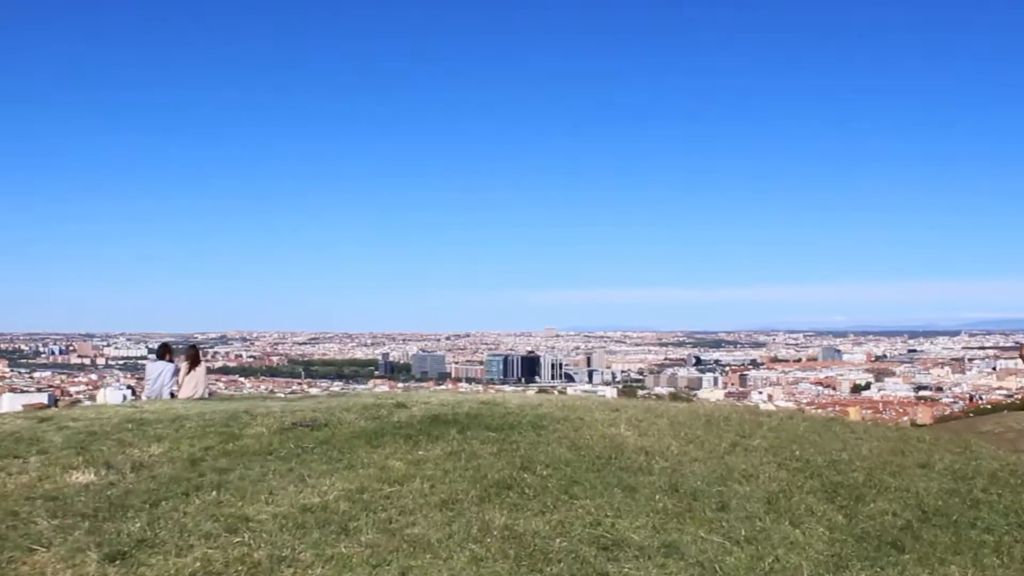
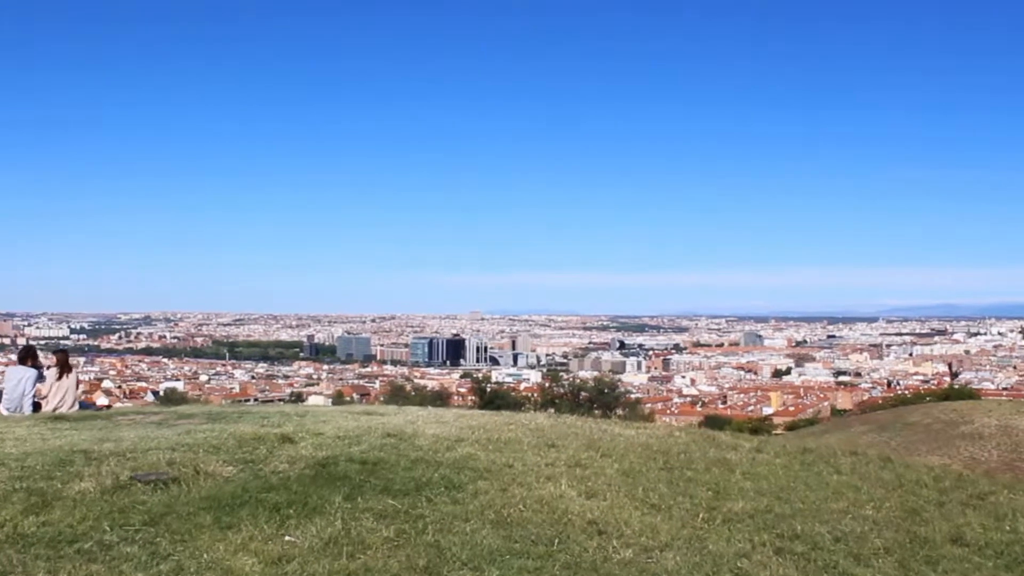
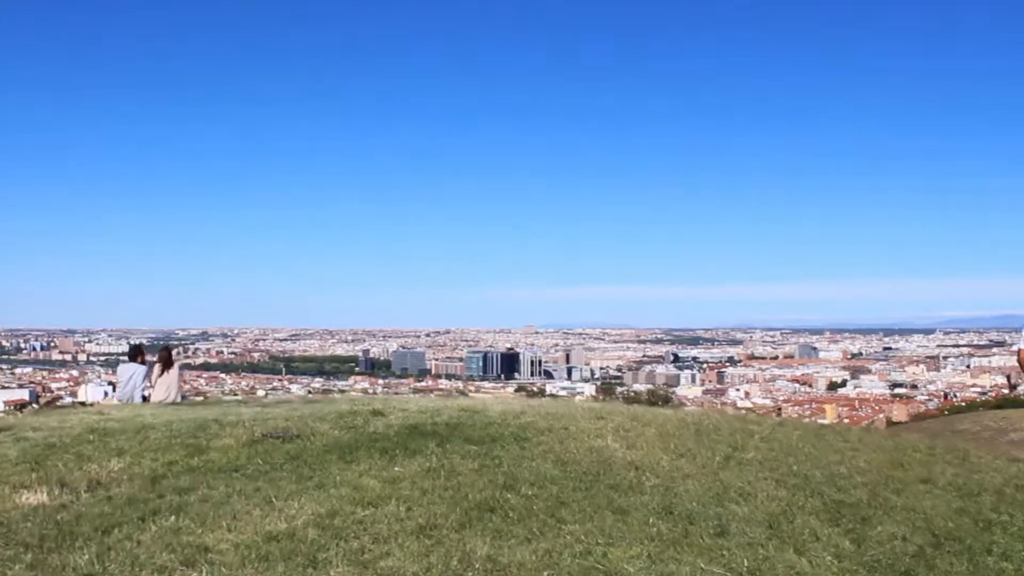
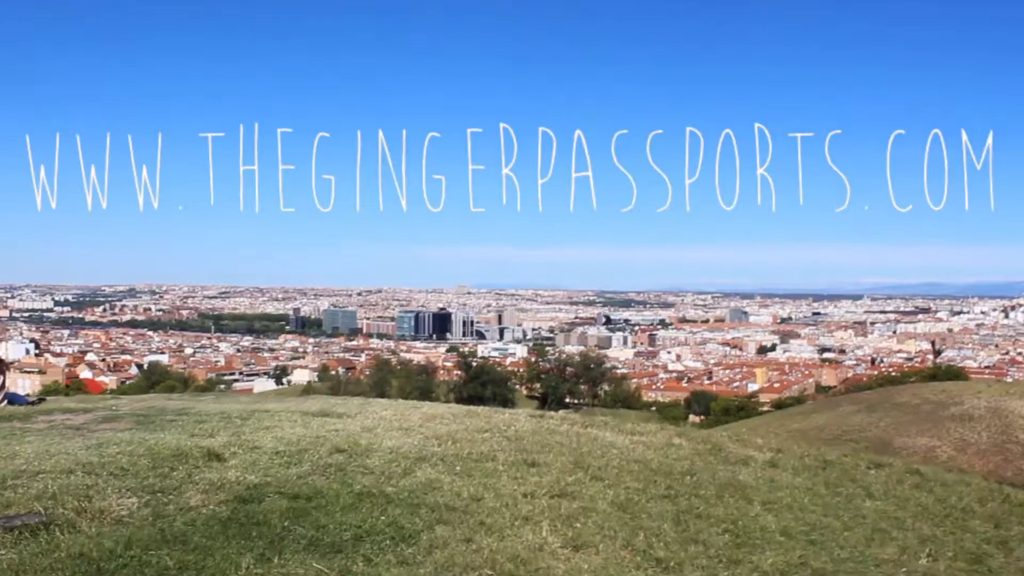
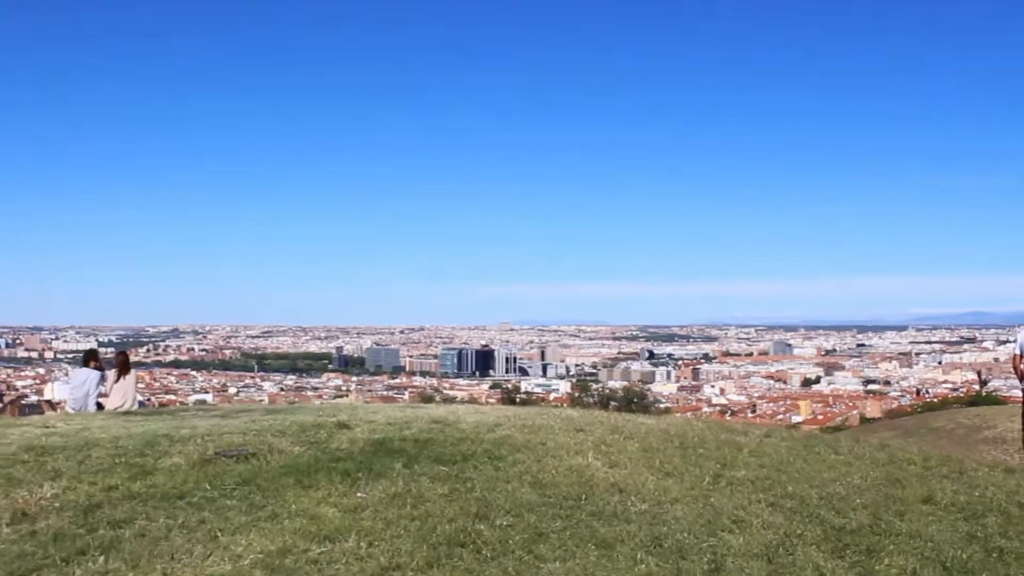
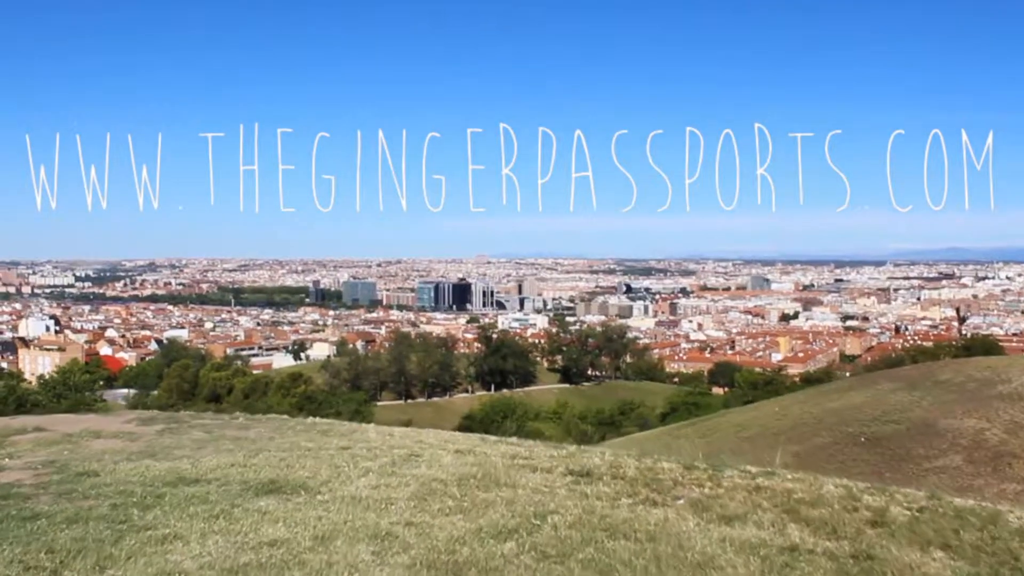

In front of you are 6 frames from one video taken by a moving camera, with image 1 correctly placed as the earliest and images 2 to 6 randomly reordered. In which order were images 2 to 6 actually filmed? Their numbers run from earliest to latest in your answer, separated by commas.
3, 5, 2, 4, 6
